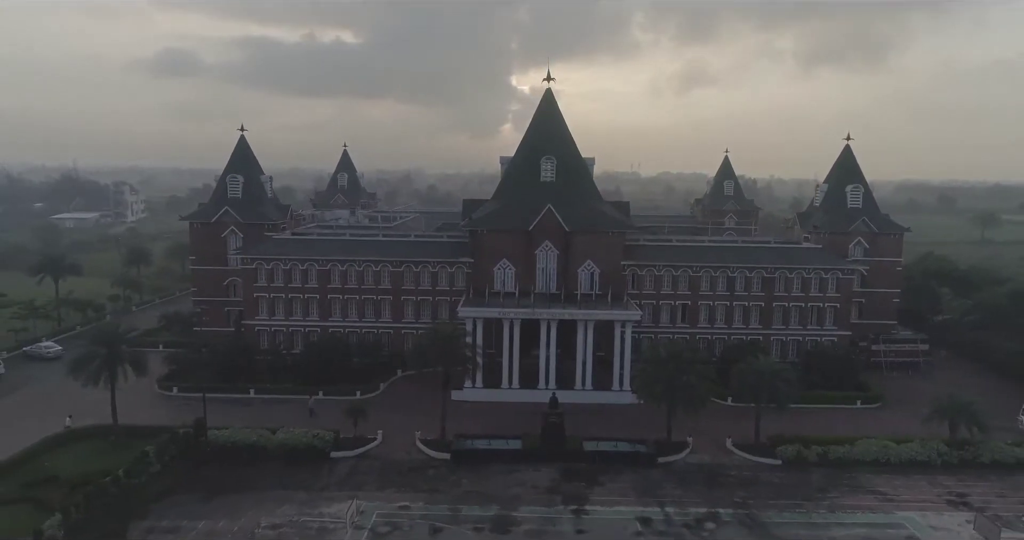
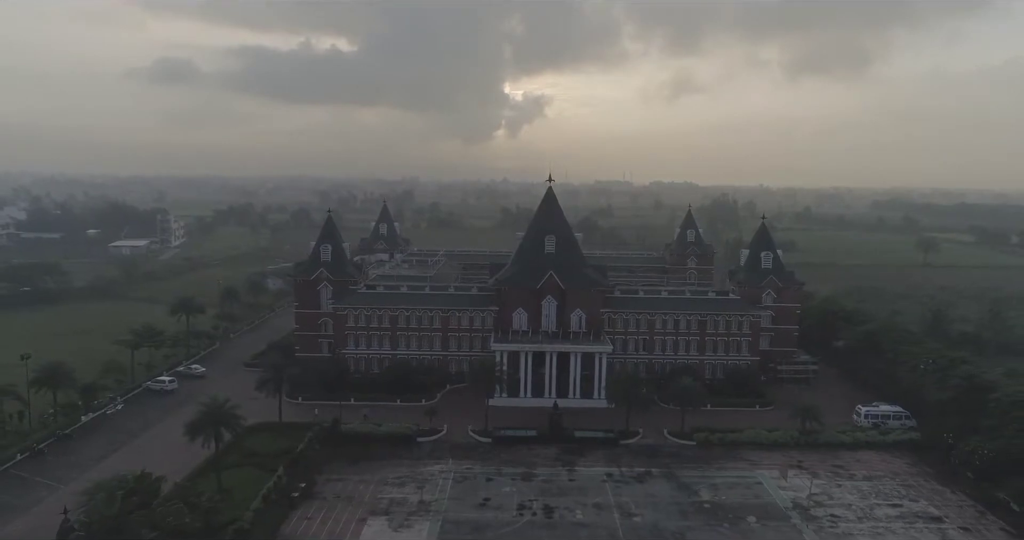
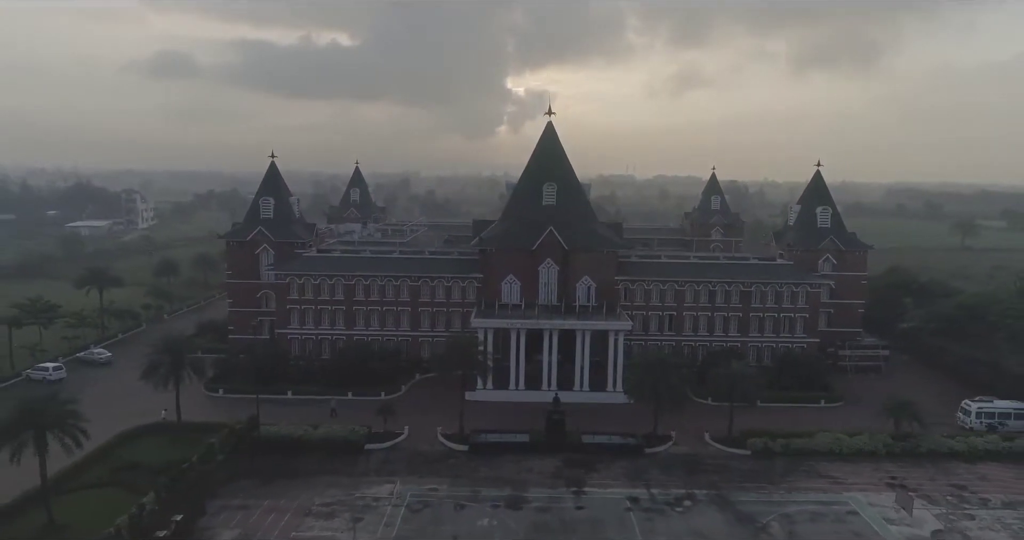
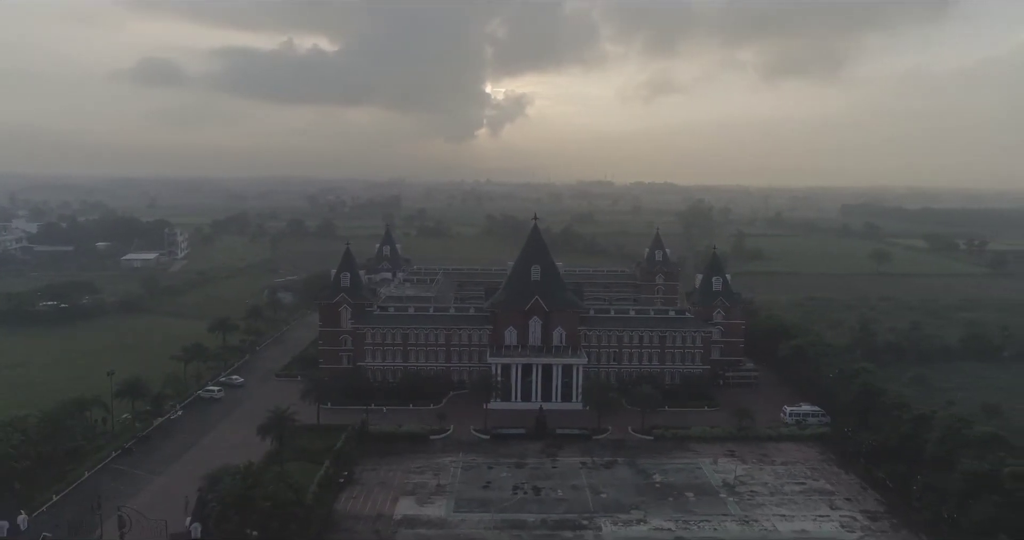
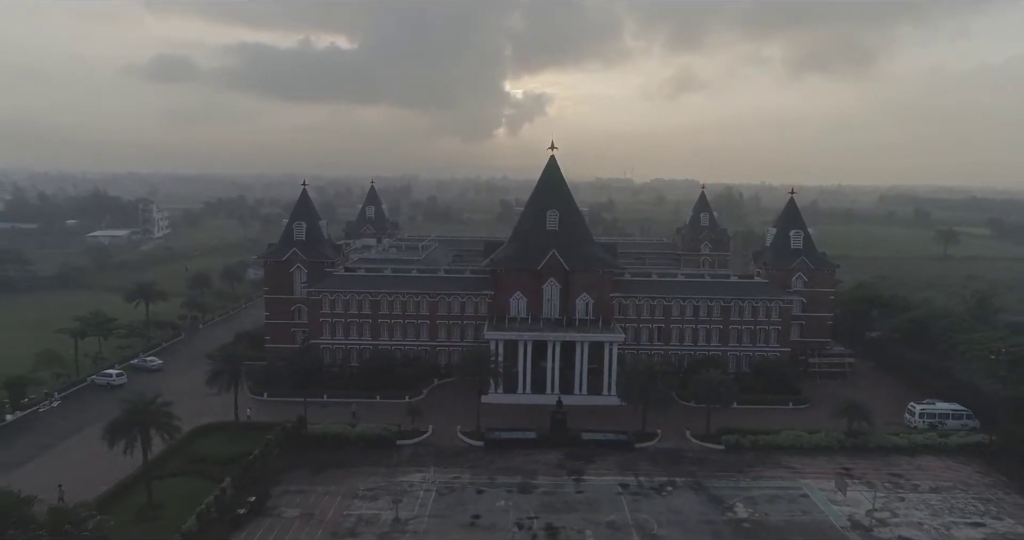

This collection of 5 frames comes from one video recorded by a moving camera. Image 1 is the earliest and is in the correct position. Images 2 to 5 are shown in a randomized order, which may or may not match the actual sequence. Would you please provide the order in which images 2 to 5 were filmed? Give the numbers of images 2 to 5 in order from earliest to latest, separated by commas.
3, 5, 2, 4
